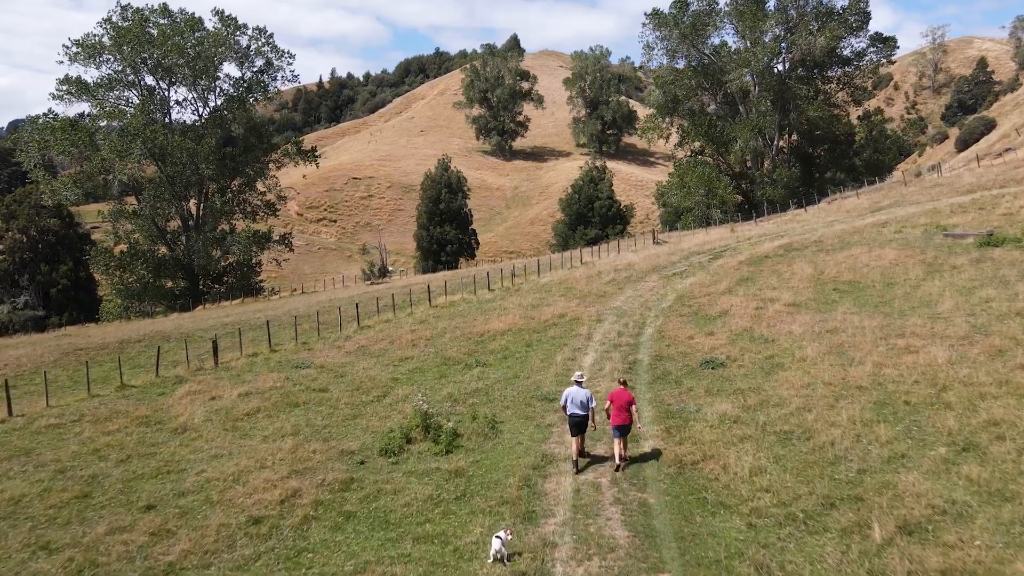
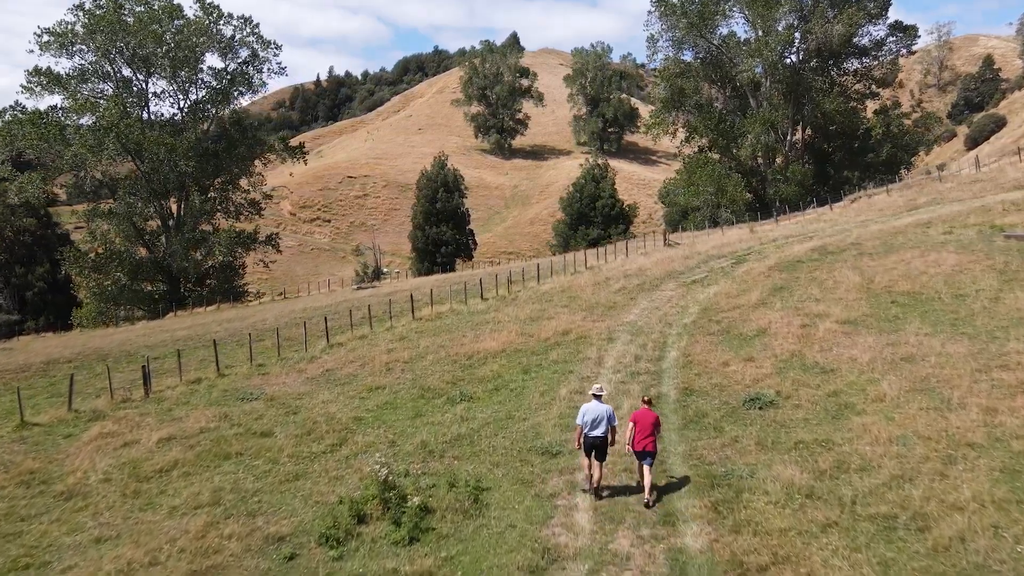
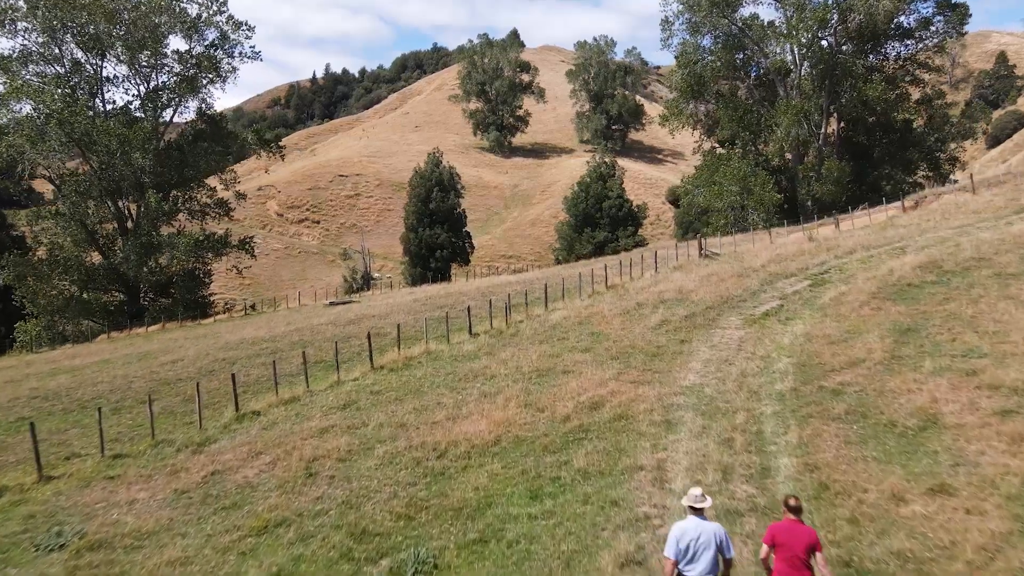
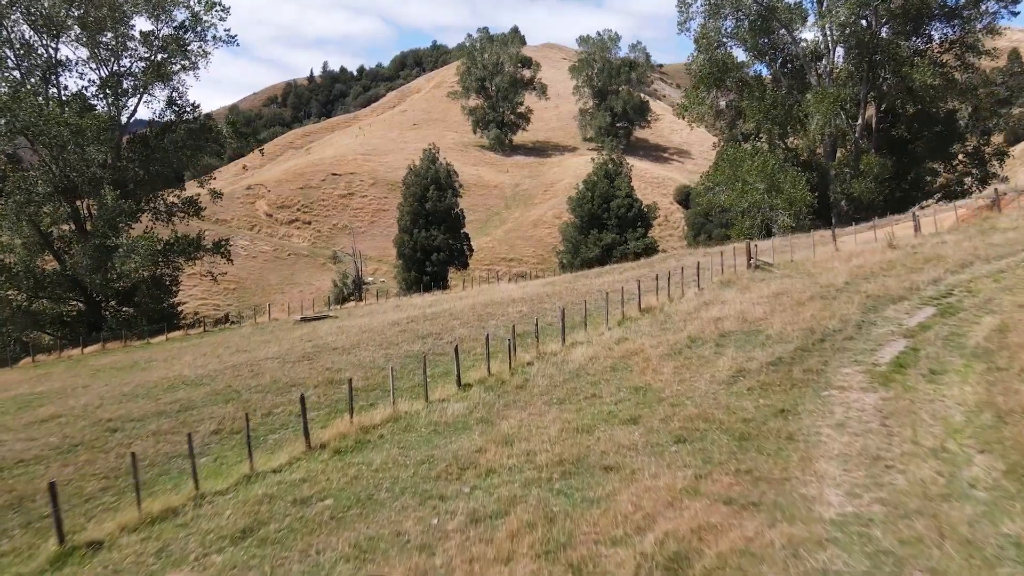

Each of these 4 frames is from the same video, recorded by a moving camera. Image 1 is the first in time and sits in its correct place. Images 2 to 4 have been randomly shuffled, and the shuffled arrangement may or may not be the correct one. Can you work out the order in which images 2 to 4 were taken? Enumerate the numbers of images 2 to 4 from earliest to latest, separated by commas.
2, 3, 4
